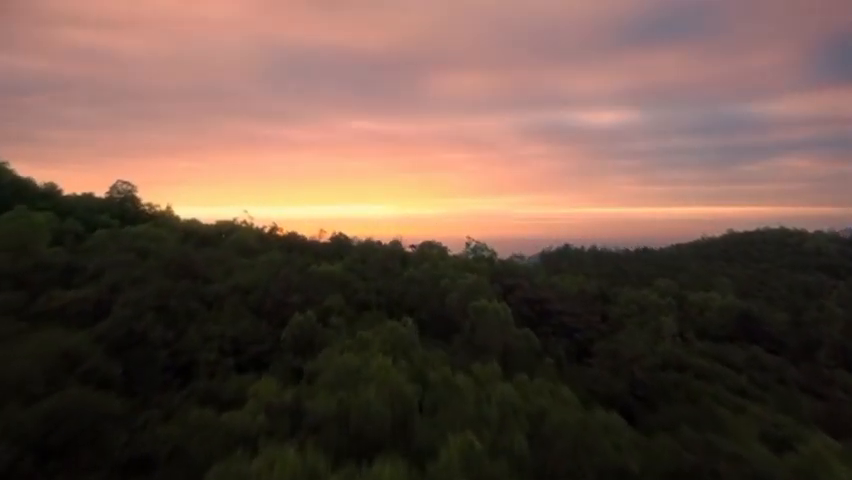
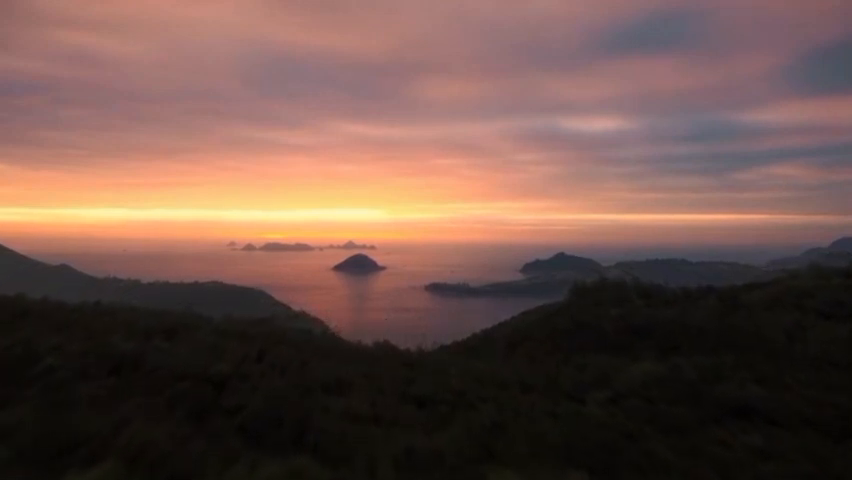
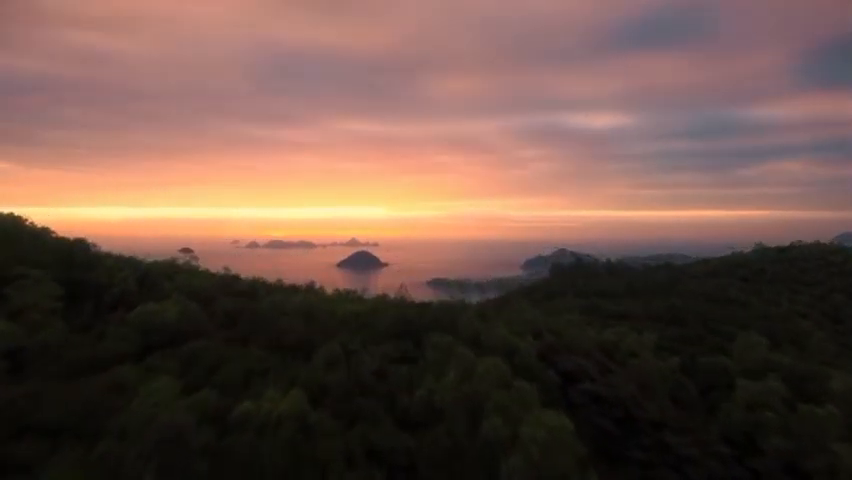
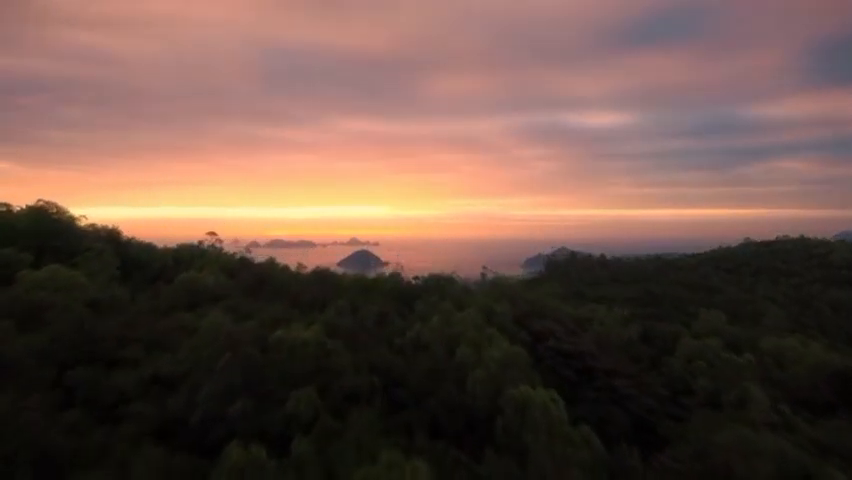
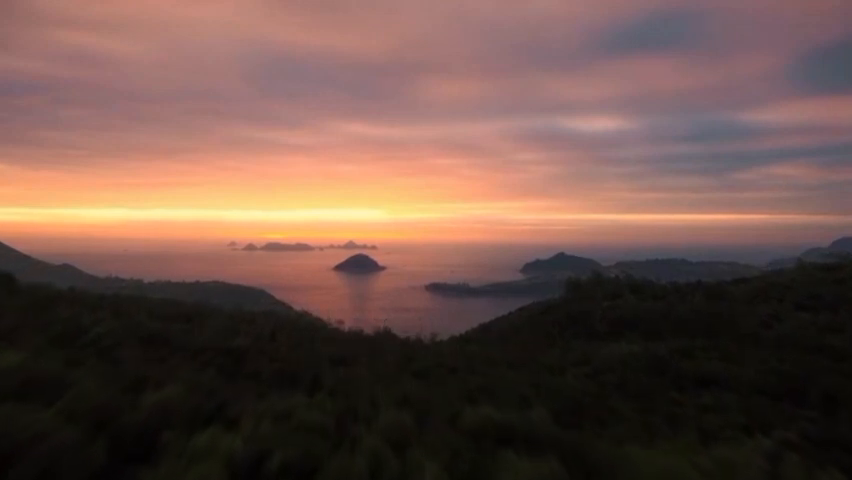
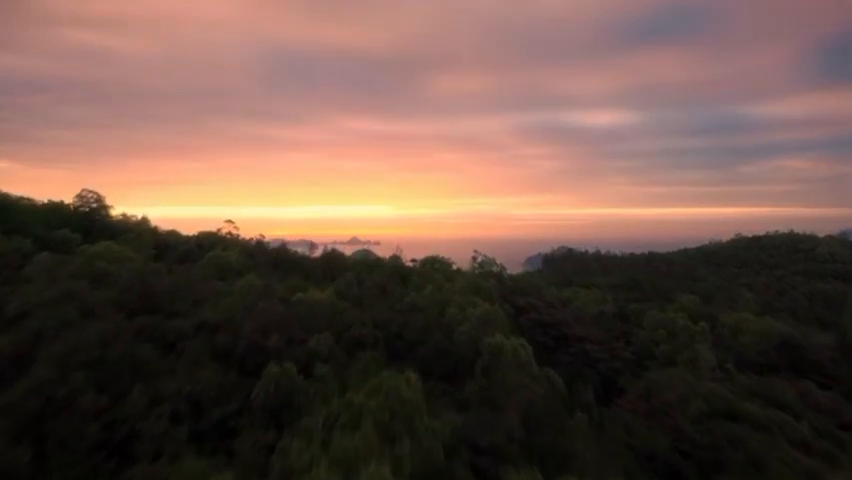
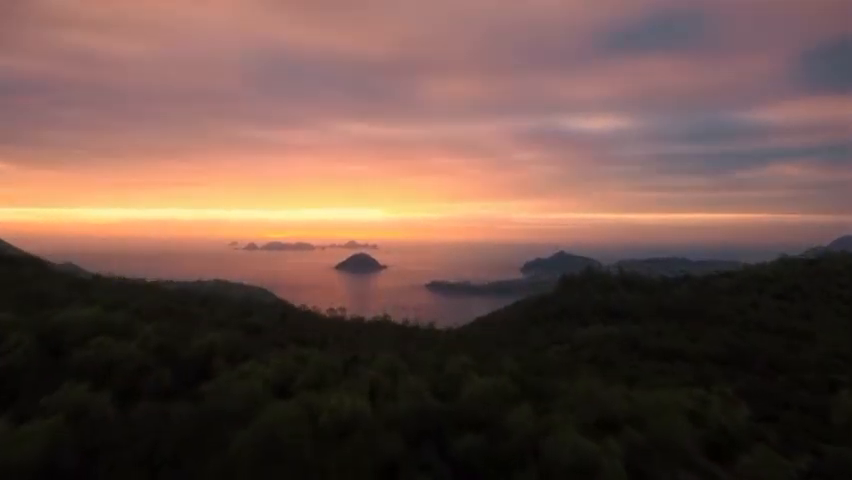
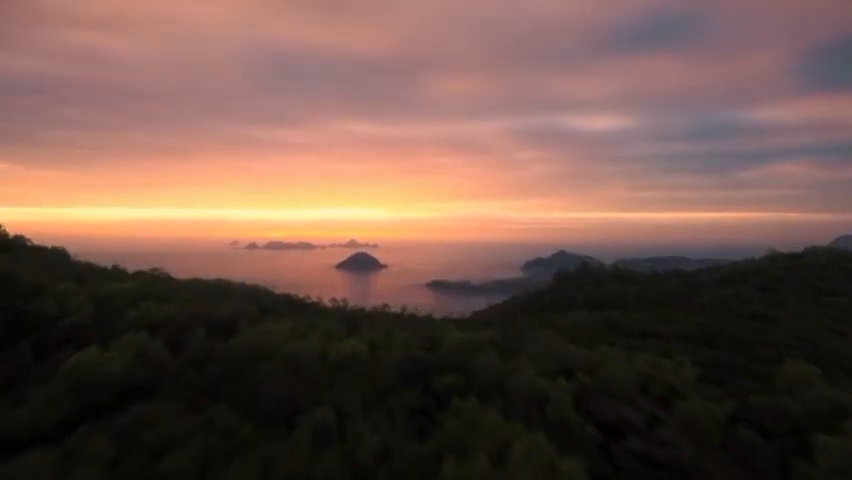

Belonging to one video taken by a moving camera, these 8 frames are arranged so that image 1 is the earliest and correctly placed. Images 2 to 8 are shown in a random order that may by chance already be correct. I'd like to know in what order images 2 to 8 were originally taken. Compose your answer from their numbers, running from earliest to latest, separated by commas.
6, 4, 3, 8, 7, 5, 2
